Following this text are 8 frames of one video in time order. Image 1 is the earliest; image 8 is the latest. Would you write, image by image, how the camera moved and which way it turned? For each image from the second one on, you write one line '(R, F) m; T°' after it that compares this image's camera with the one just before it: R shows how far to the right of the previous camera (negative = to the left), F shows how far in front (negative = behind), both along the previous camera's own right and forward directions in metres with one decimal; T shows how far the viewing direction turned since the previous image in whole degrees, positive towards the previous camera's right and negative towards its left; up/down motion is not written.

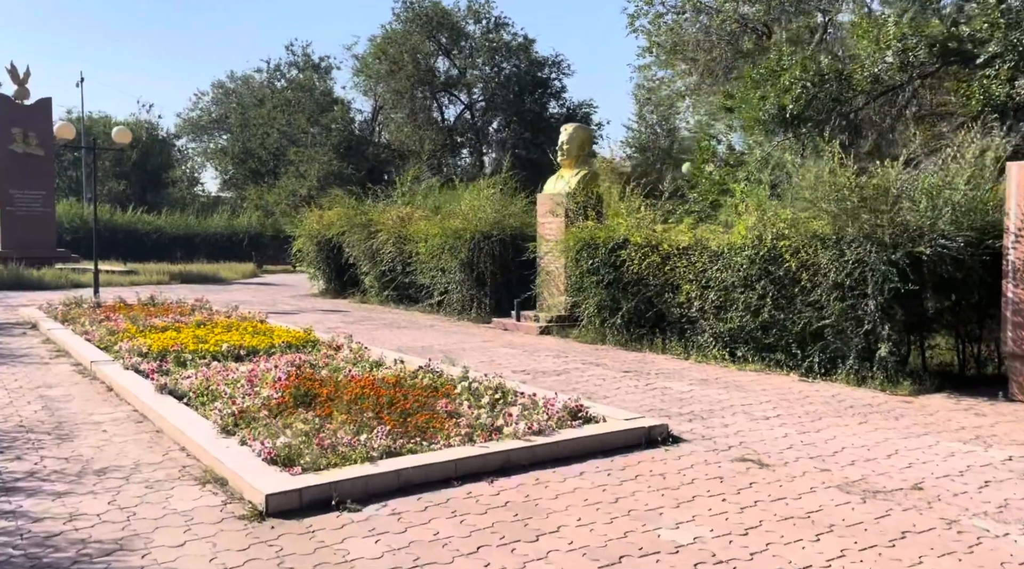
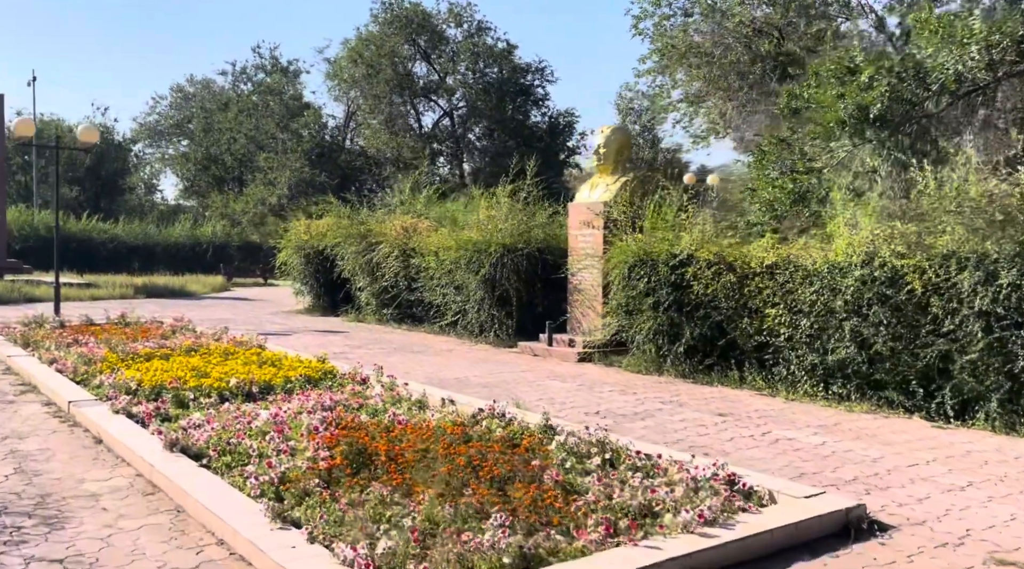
(-1.0, +1.6) m; +3°
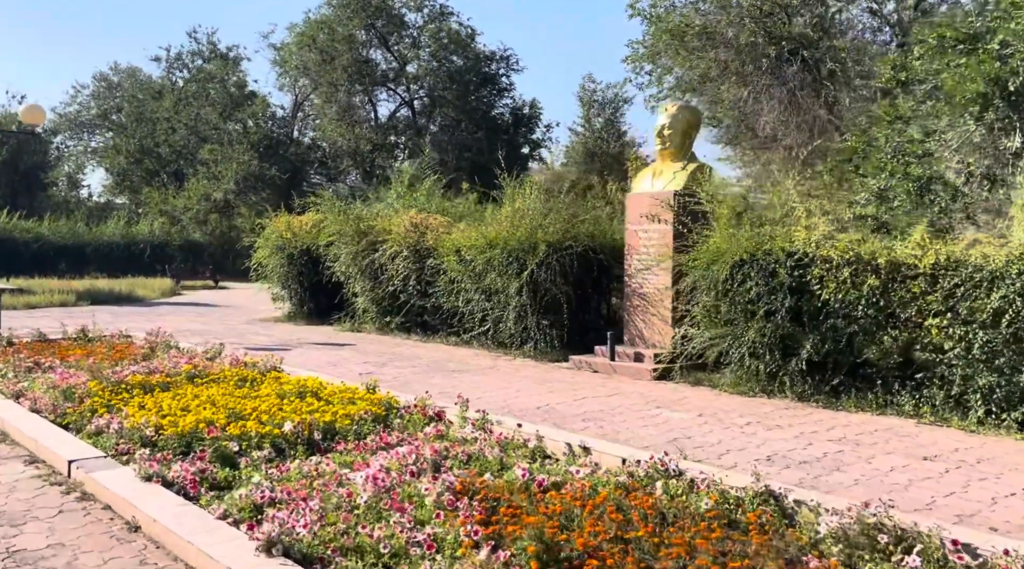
(-1.5, +1.9) m; +4°
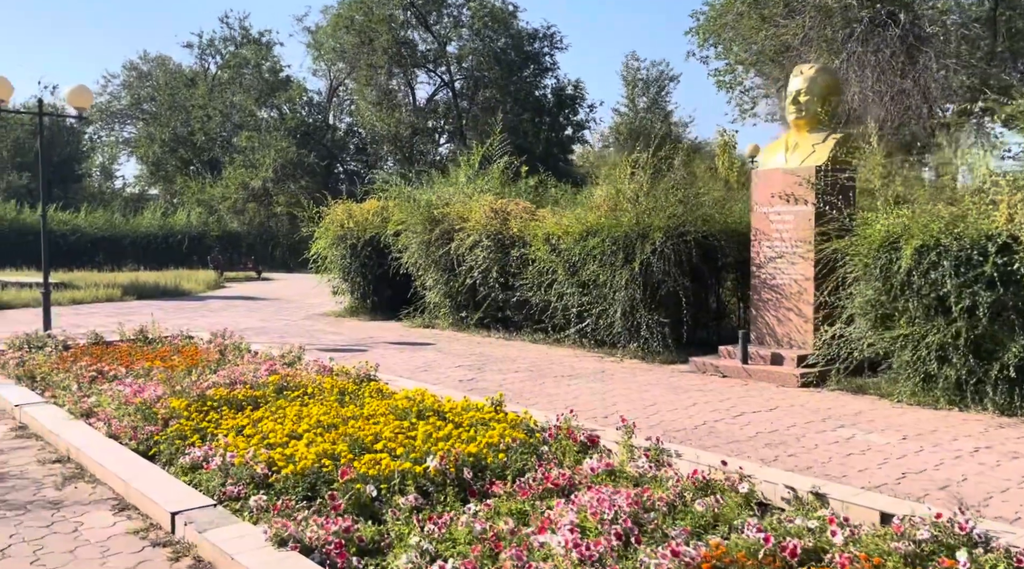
(-1.0, +1.3) m; -2°
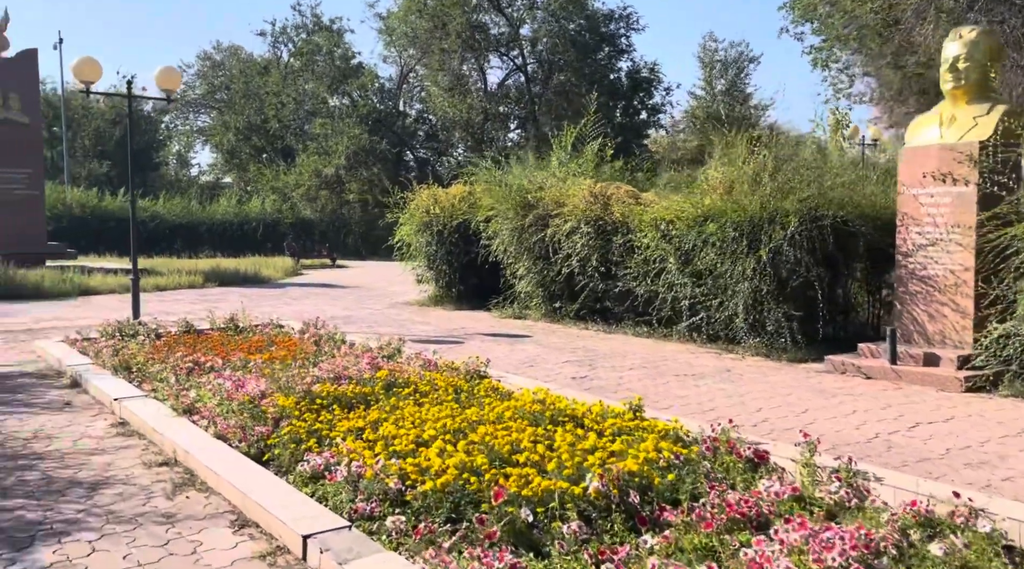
(-0.6, +0.7) m; -4°
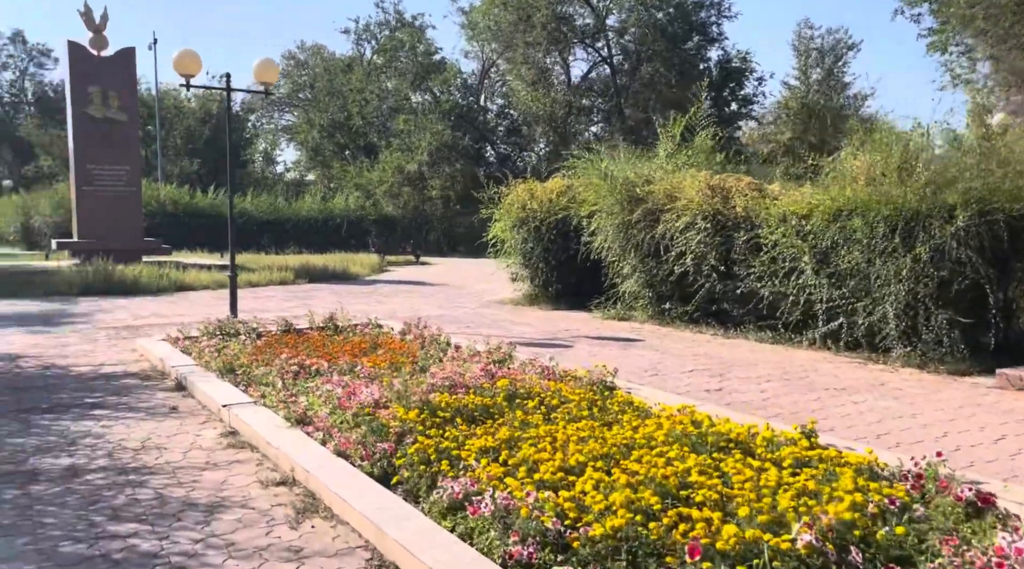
(-0.5, +0.7) m; -5°
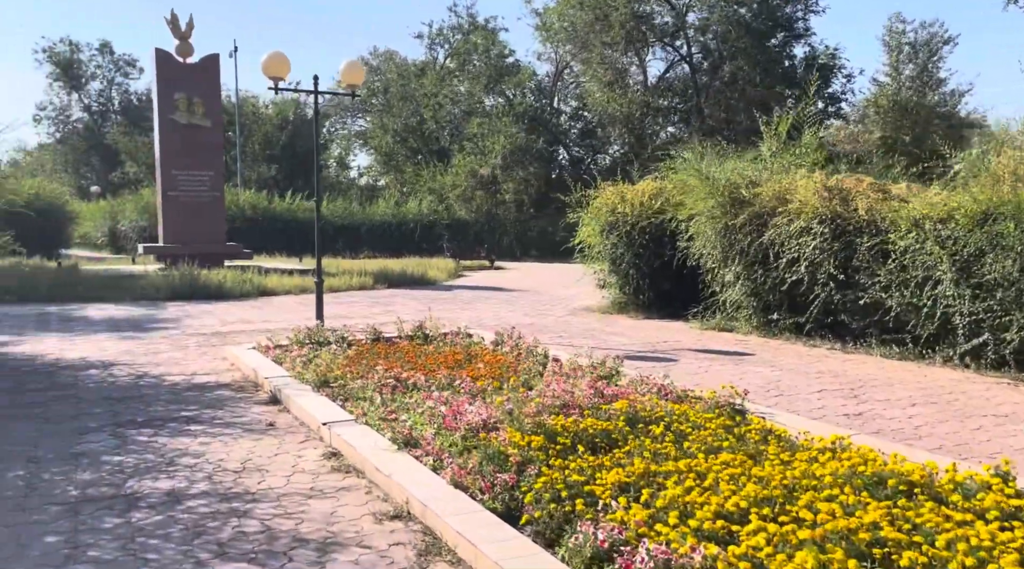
(-0.4, +0.6) m; -4°
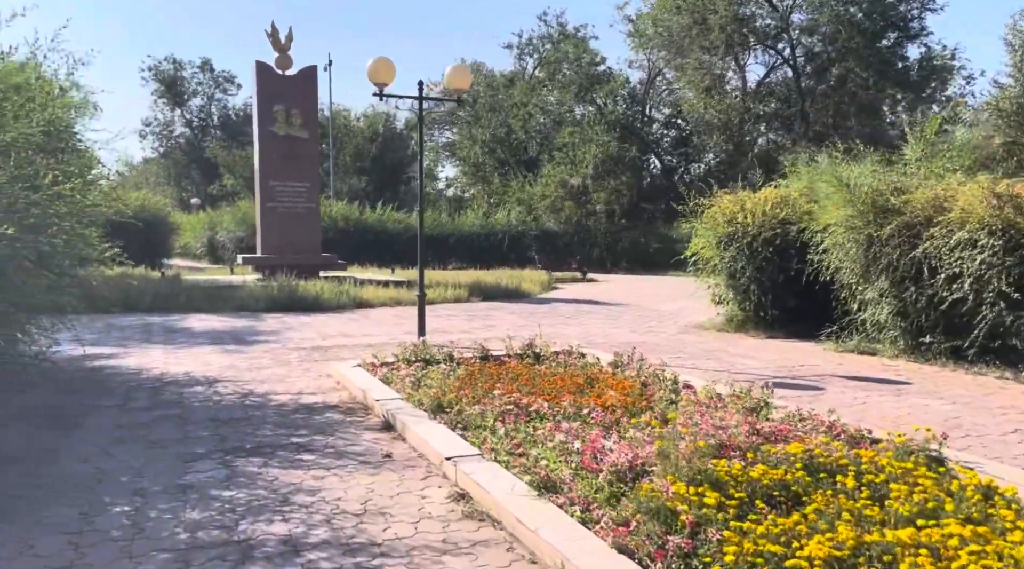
(-0.5, +0.9) m; -5°
